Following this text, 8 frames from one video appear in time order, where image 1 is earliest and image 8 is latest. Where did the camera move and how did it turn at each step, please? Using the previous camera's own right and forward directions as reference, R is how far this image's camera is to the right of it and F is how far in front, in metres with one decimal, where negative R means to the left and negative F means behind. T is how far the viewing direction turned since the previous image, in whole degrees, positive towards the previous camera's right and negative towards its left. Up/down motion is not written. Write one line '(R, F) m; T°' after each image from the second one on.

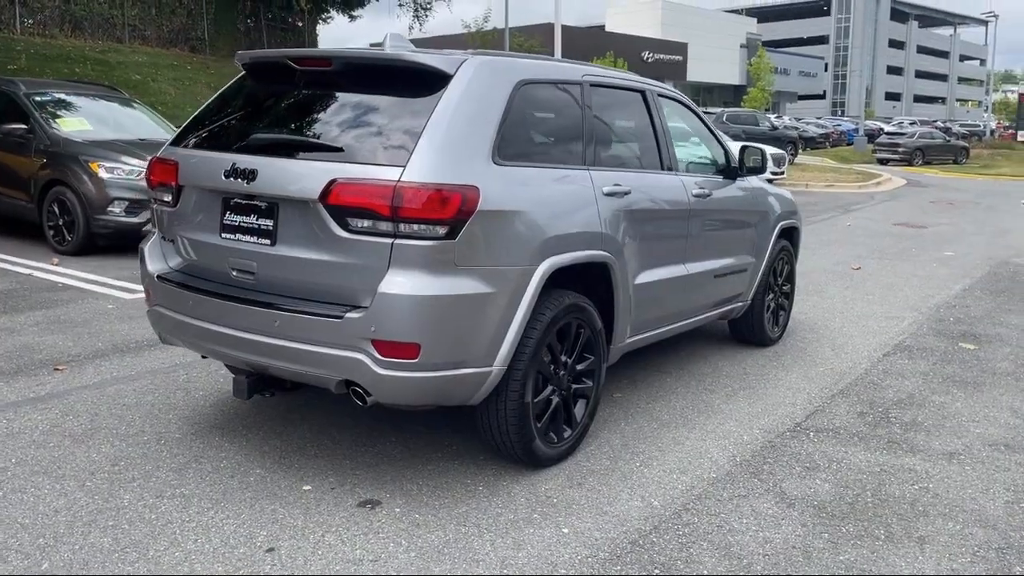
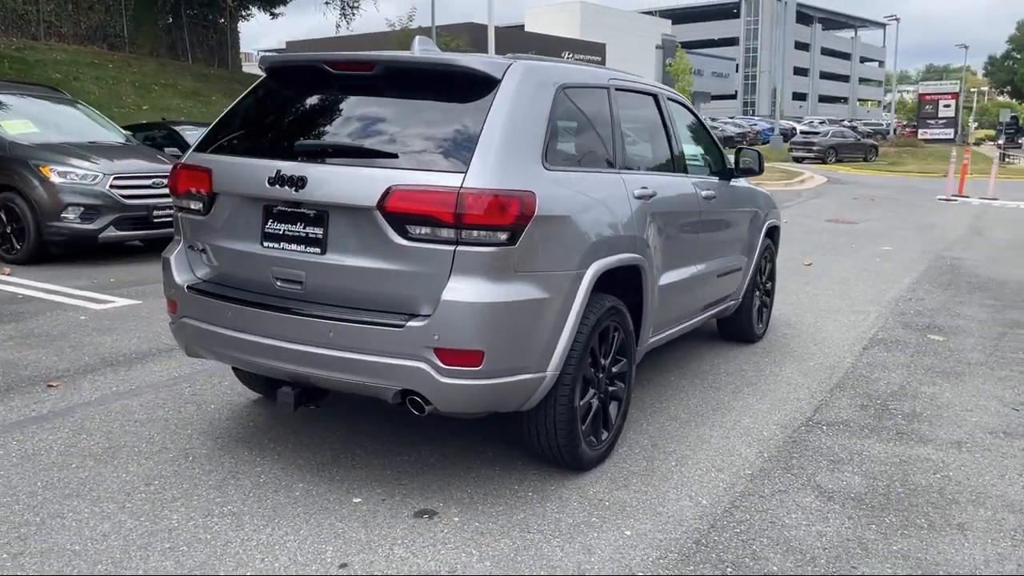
(-0.6, 0.0) m; +5°
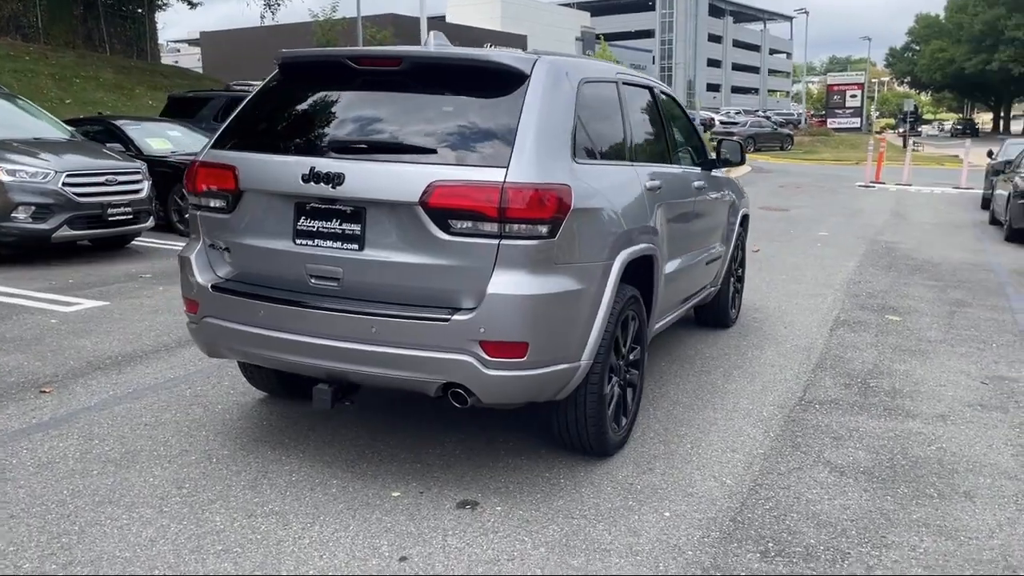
(-0.5, 0.0) m; +5°
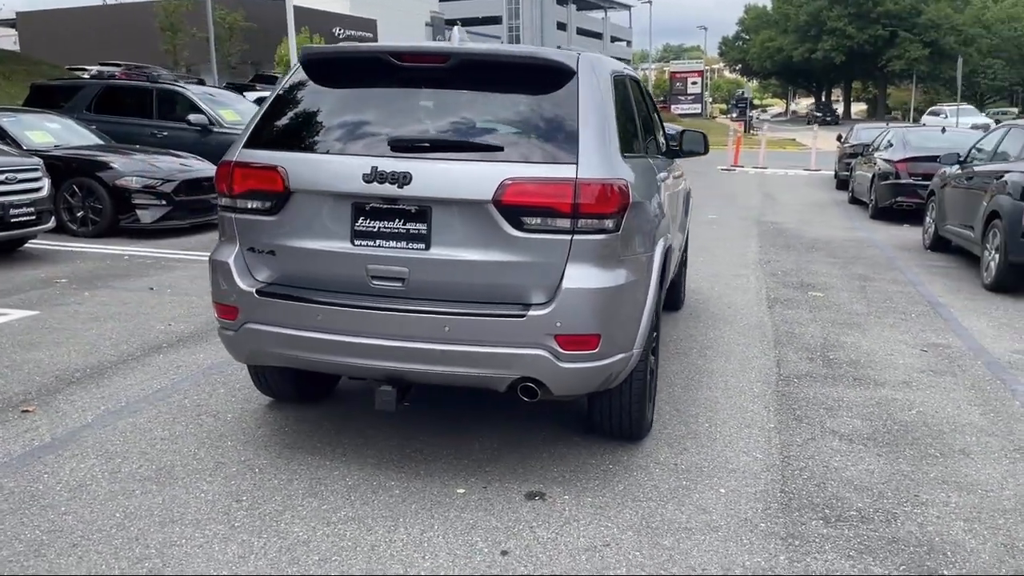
(-0.9, 0.0) m; +10°
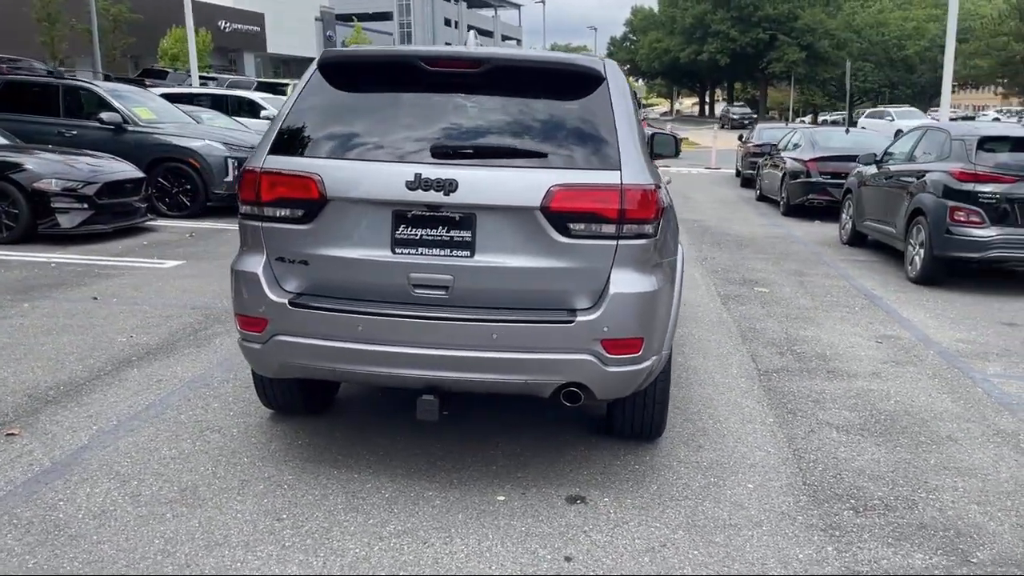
(-0.6, 0.0) m; +7°
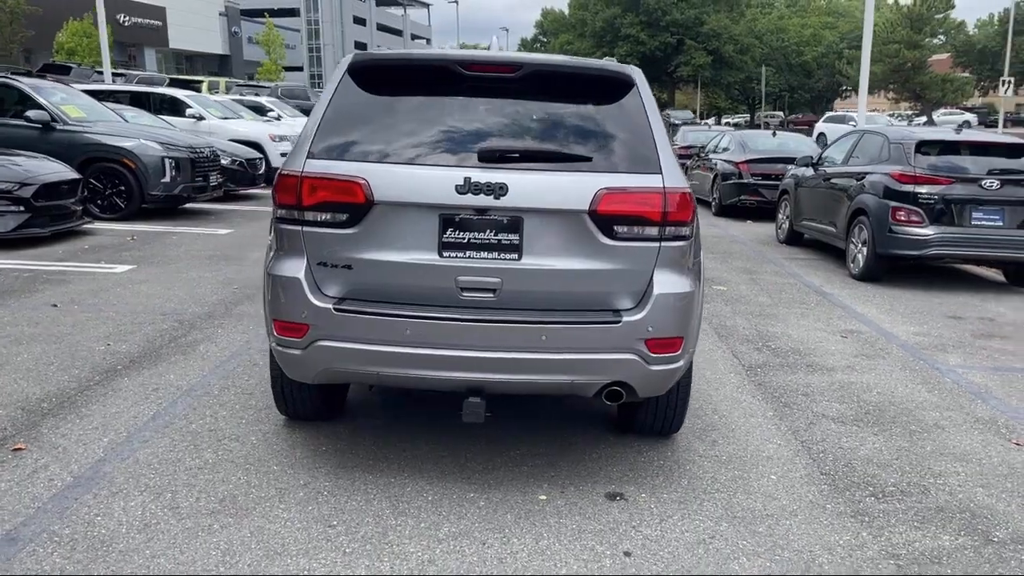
(-0.6, 0.0) m; +6°
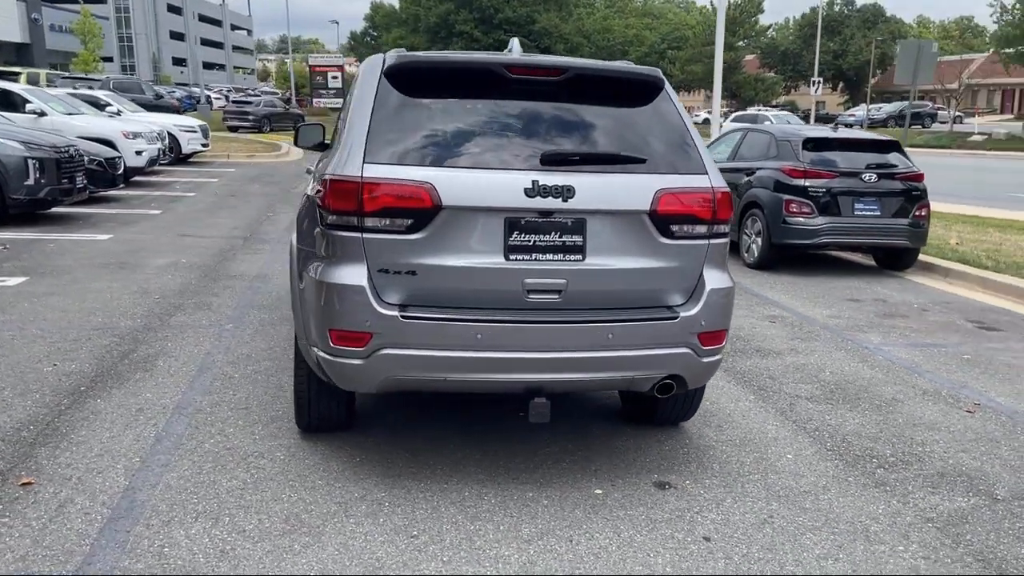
(-1.0, 0.0) m; +11°
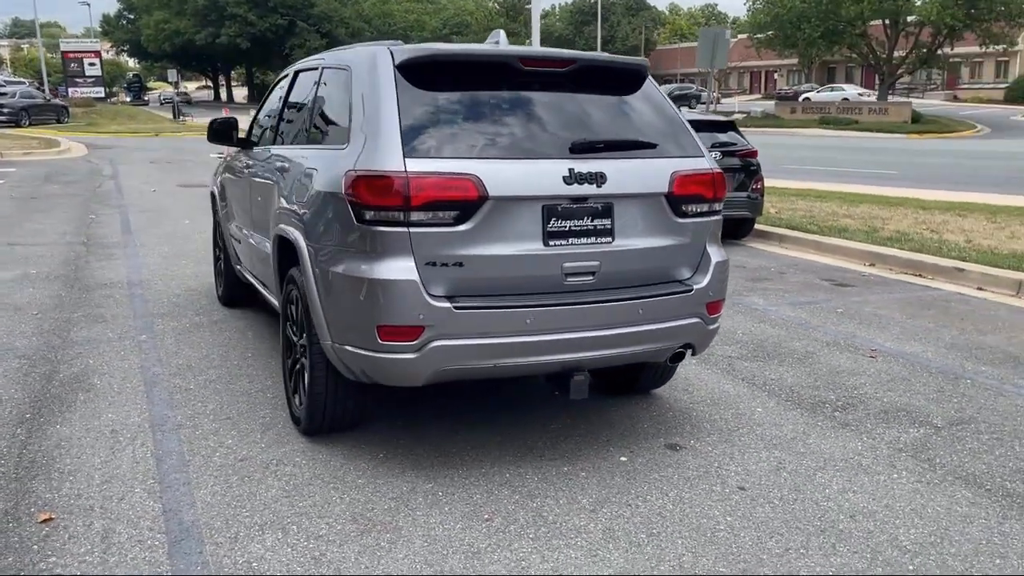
(-1.1, 0.0) m; +14°
